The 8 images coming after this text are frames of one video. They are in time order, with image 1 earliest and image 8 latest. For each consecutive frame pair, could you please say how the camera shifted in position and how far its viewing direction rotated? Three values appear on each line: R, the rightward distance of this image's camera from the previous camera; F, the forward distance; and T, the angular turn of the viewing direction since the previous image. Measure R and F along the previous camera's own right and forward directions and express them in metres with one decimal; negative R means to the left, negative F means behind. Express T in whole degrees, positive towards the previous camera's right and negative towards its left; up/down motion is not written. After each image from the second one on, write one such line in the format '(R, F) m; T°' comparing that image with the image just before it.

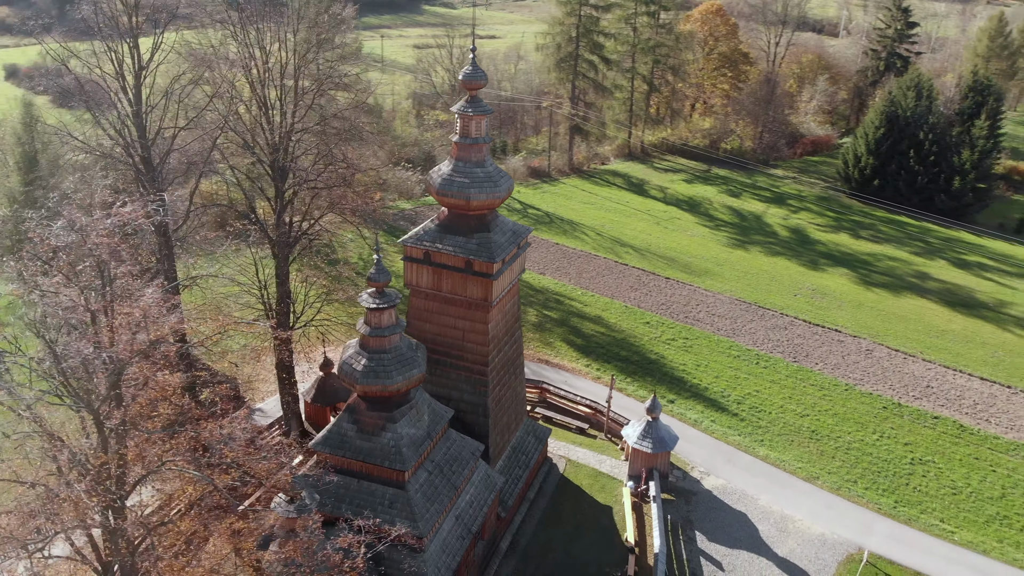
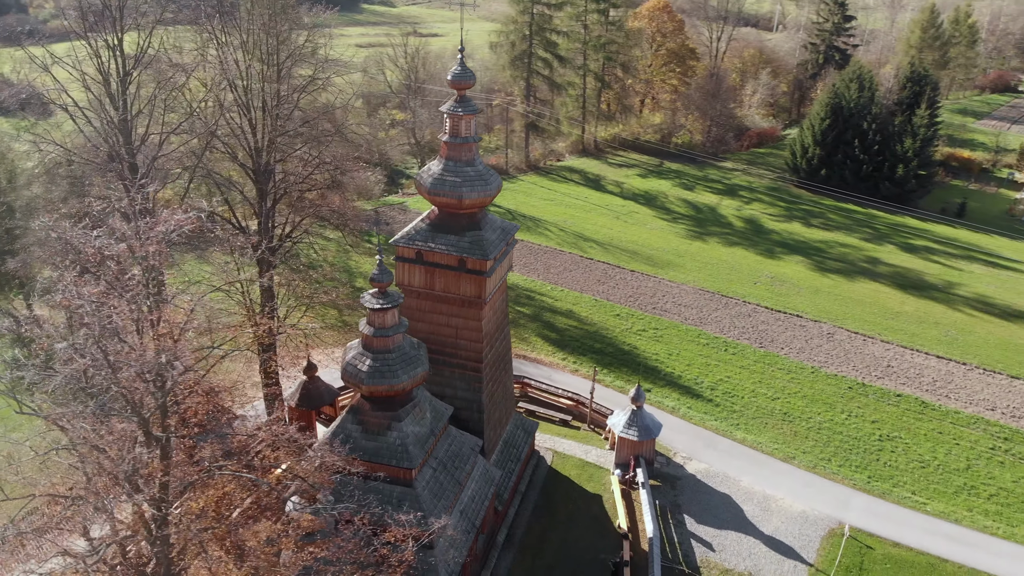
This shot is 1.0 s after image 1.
(-0.8, -0.2) m; +4°
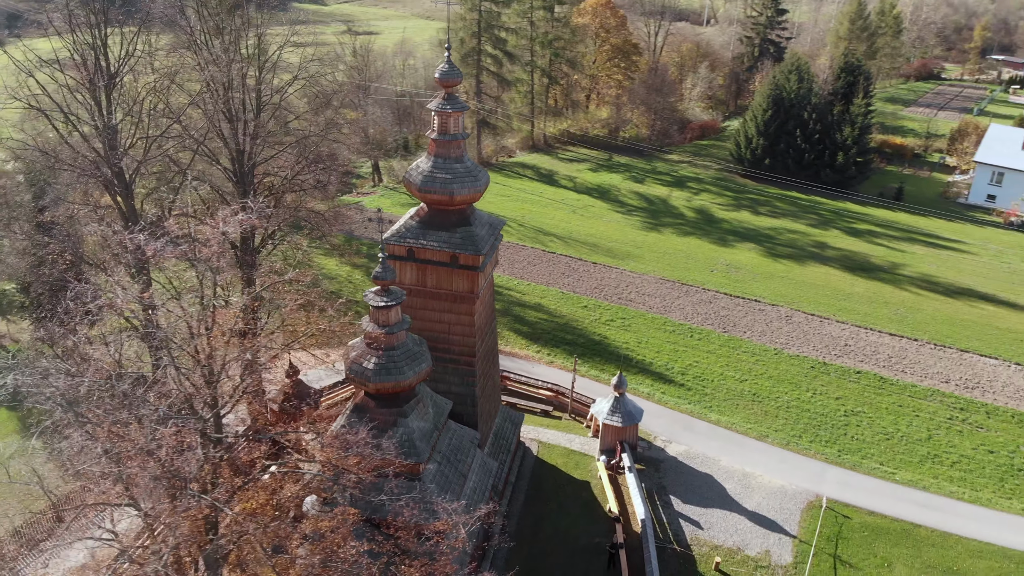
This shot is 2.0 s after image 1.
(-0.9, -0.2) m; +4°
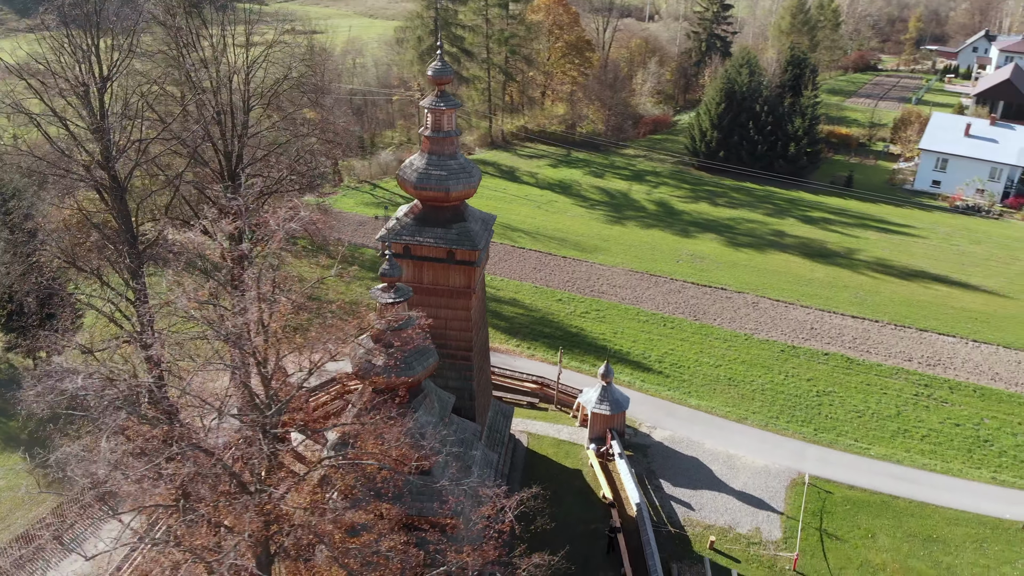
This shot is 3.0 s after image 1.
(-0.8, -0.2) m; +3°
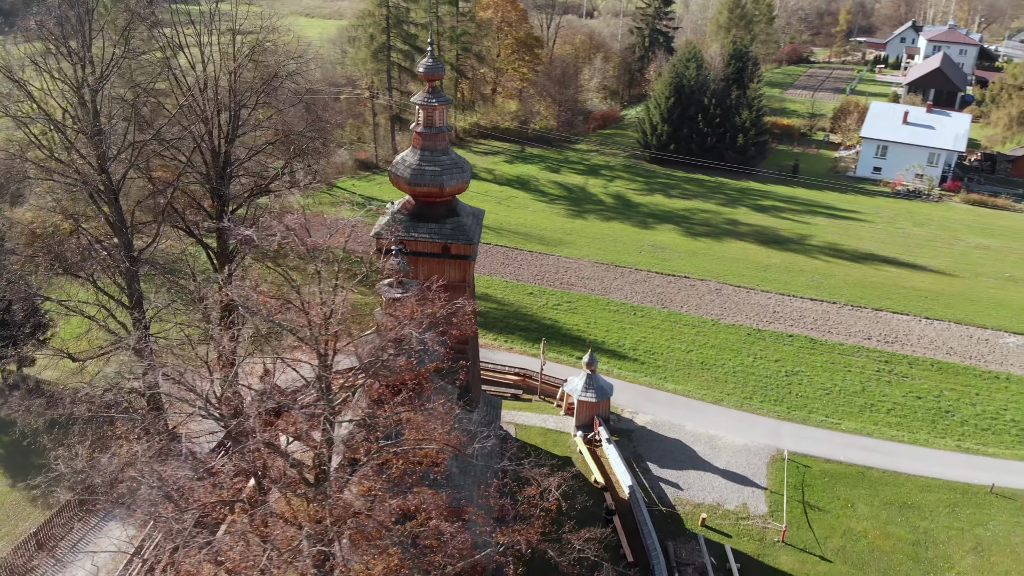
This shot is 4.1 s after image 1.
(-0.9, -0.2) m; +4°
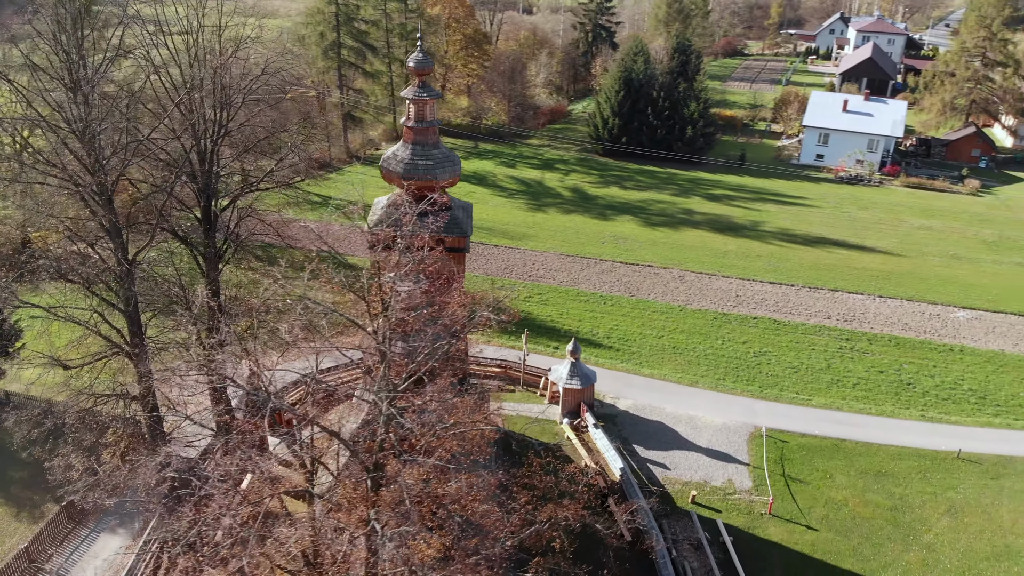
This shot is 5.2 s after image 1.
(-0.9, -0.2) m; +4°
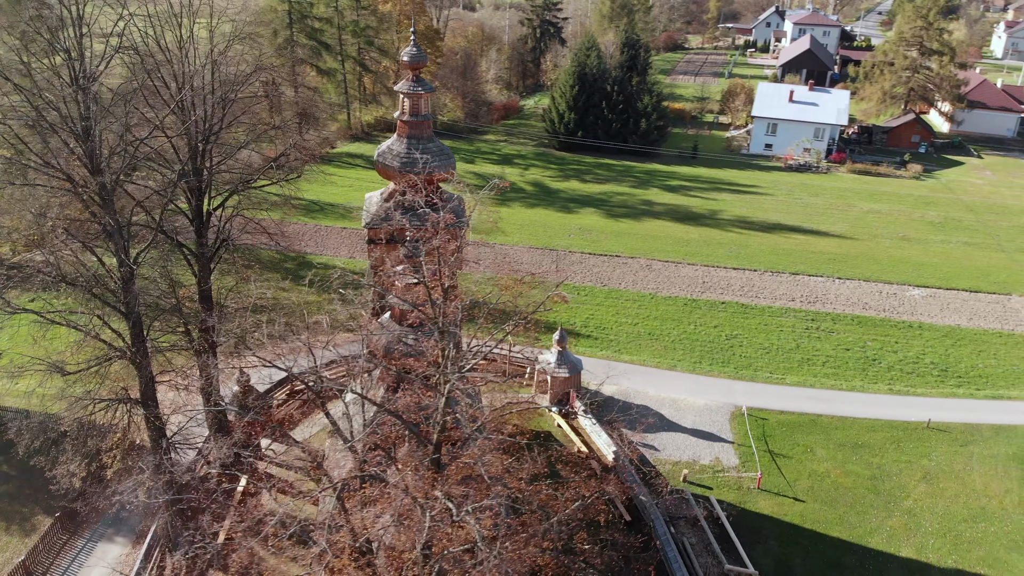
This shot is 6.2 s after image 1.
(-0.9, -0.2) m; +4°
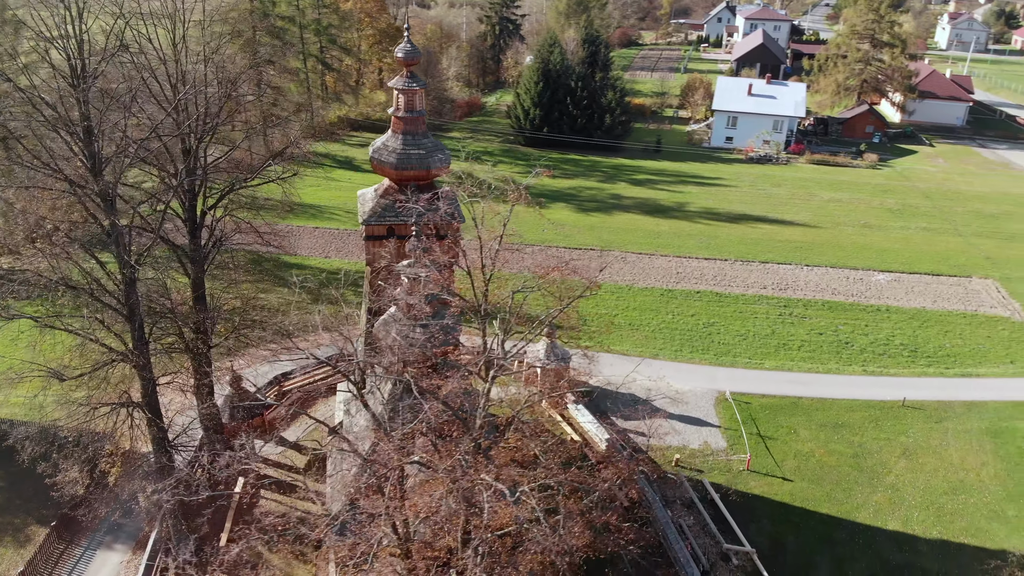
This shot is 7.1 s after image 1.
(-0.7, -0.2) m; +3°
